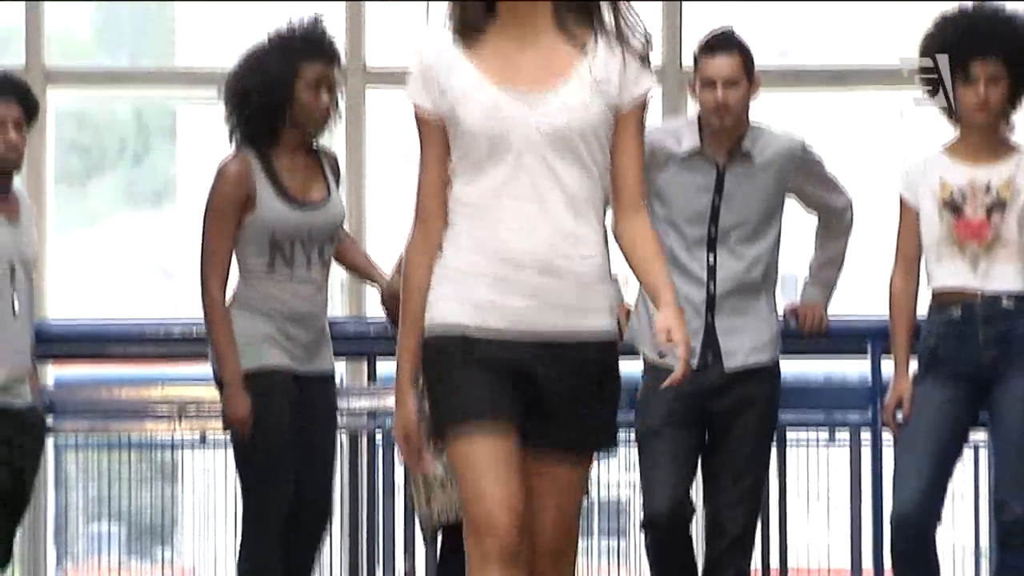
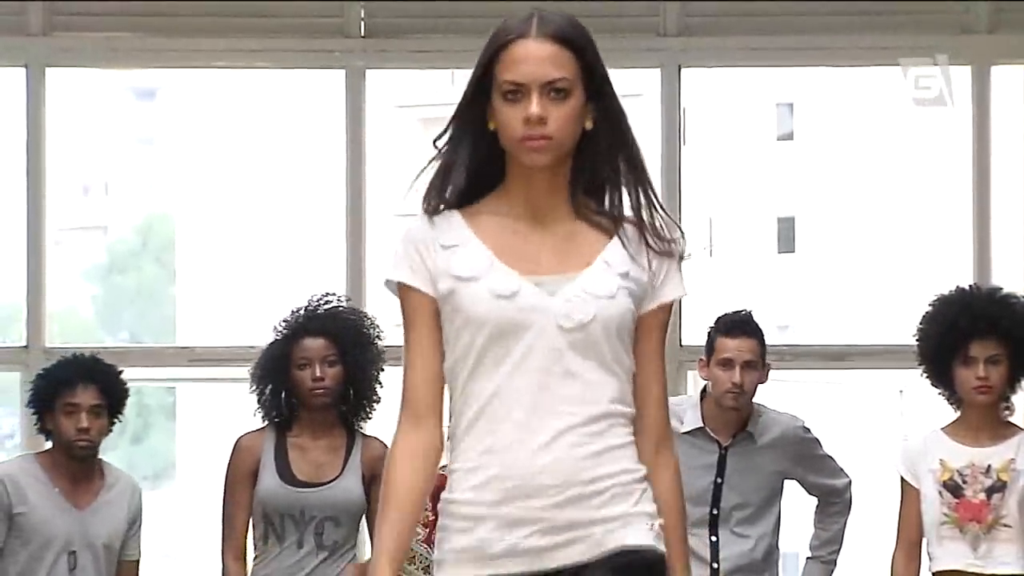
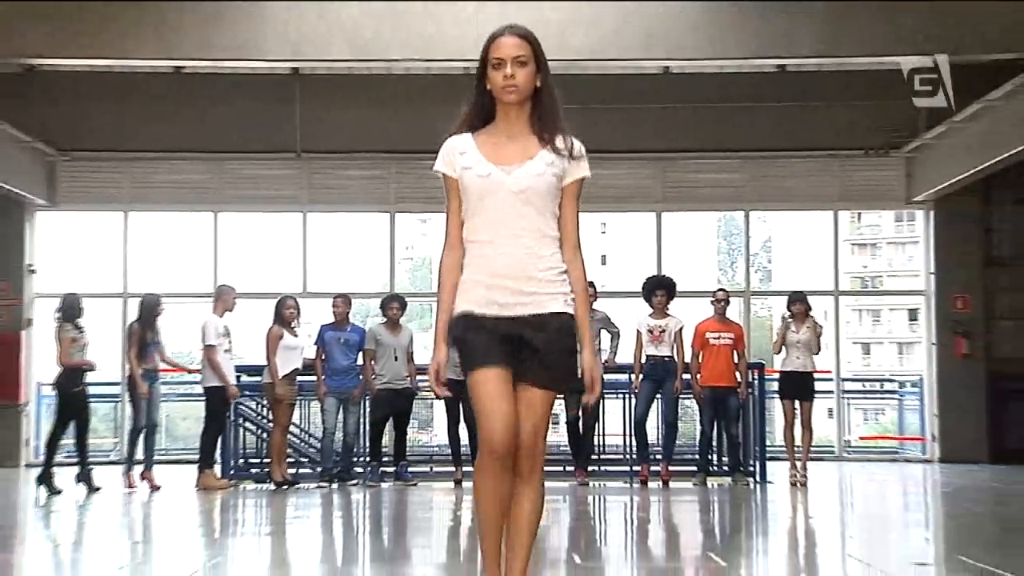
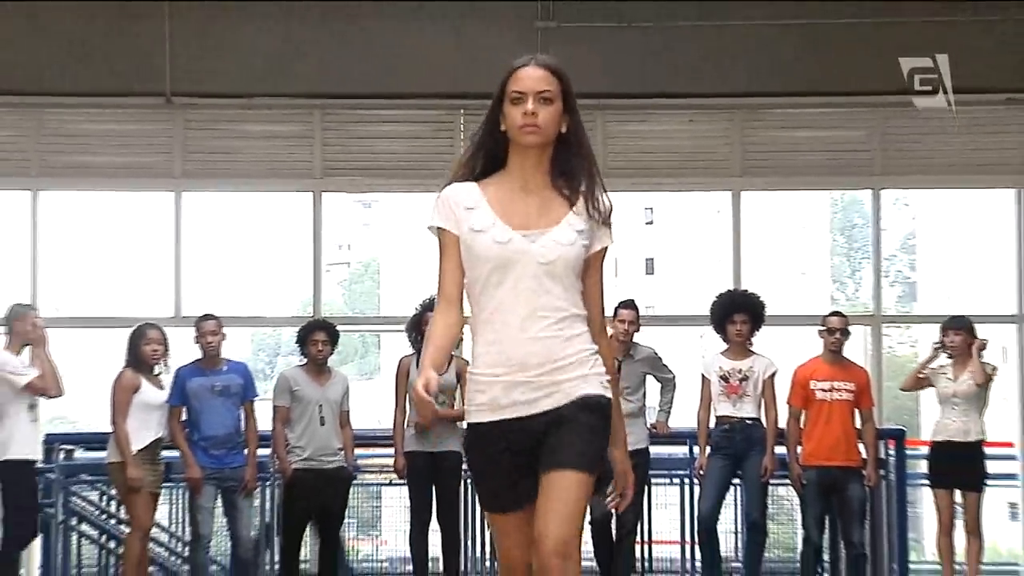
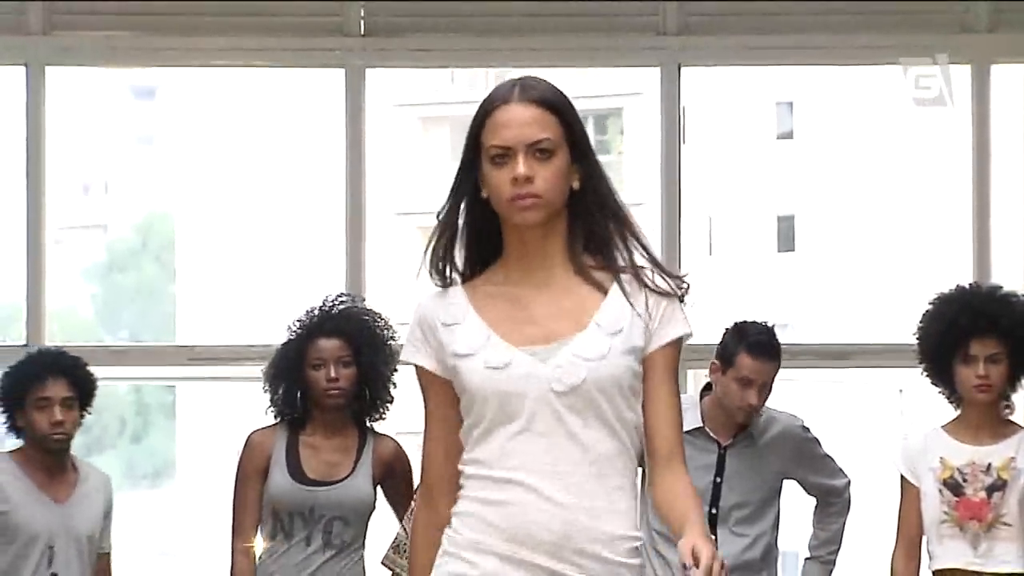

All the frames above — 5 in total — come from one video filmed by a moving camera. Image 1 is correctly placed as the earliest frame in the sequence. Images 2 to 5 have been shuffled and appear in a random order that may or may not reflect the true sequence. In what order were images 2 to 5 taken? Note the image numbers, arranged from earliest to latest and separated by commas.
5, 2, 4, 3
